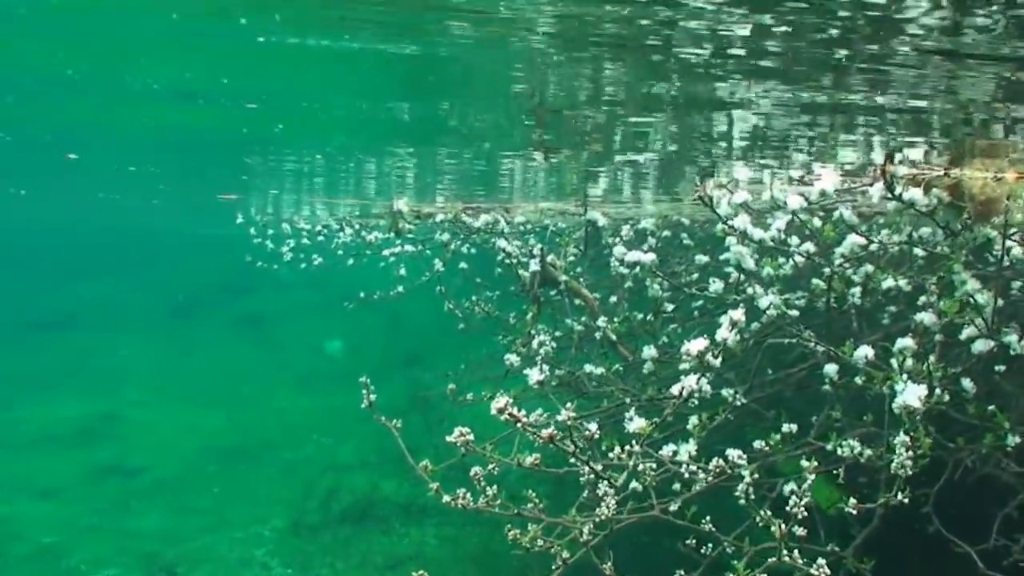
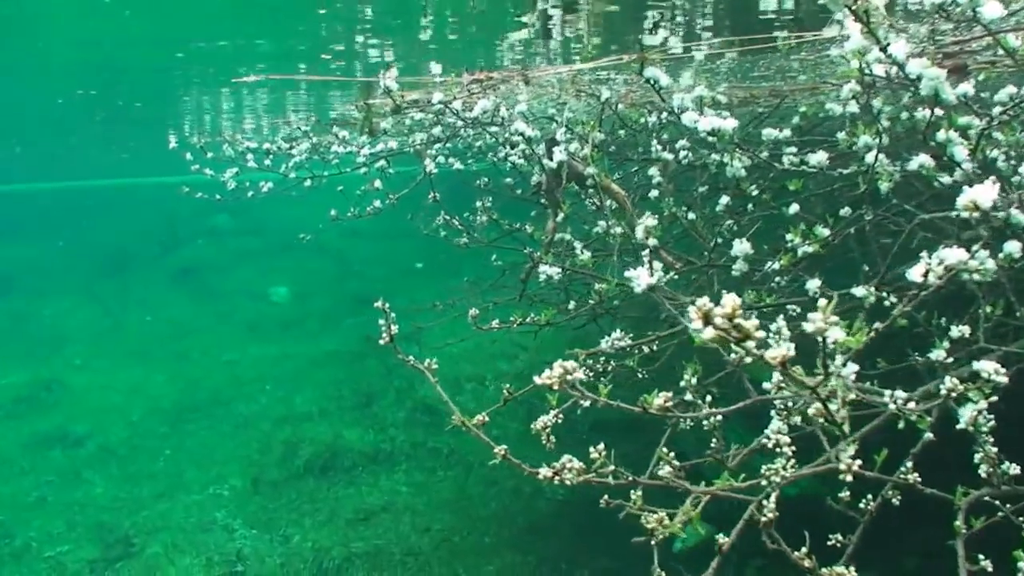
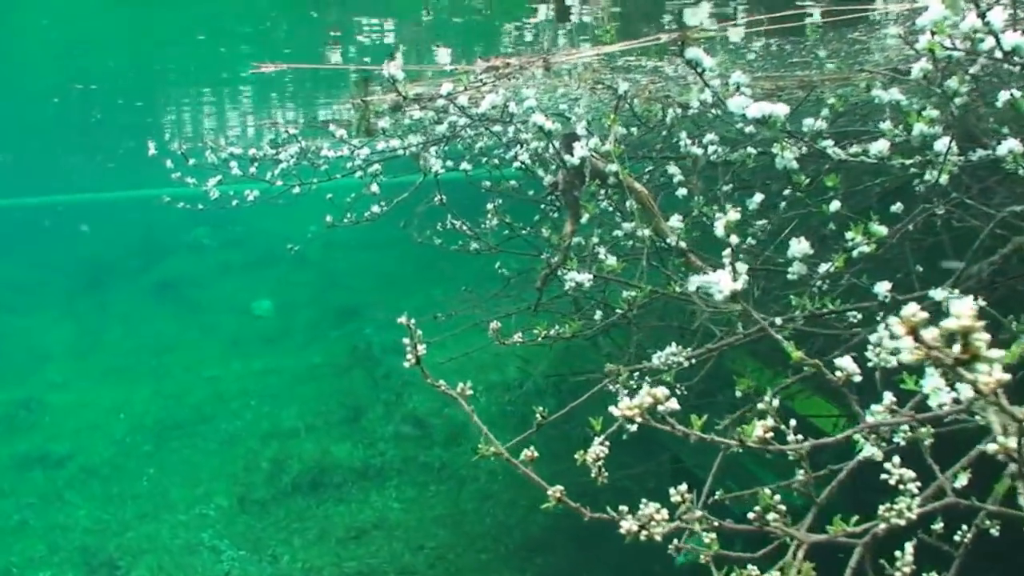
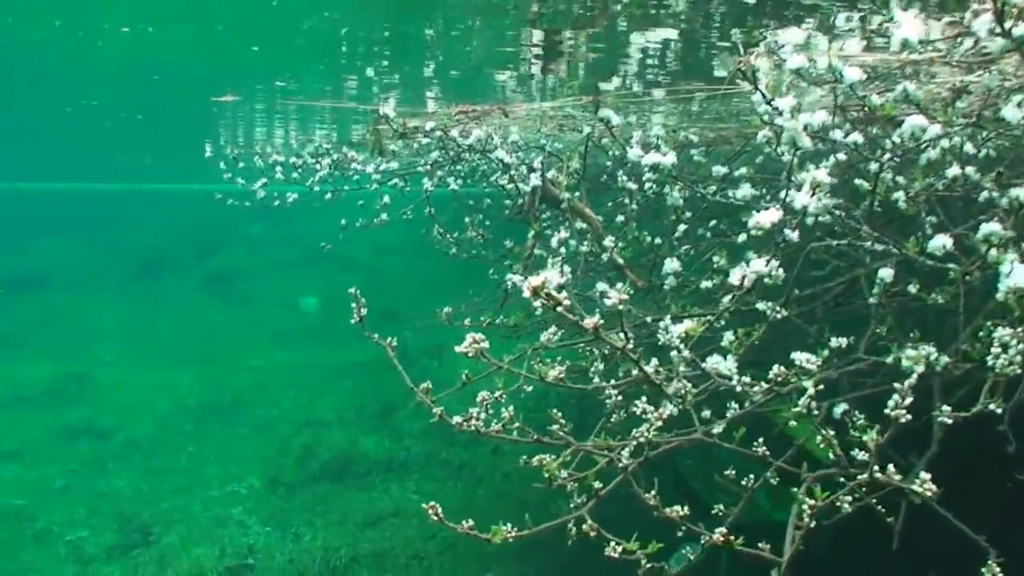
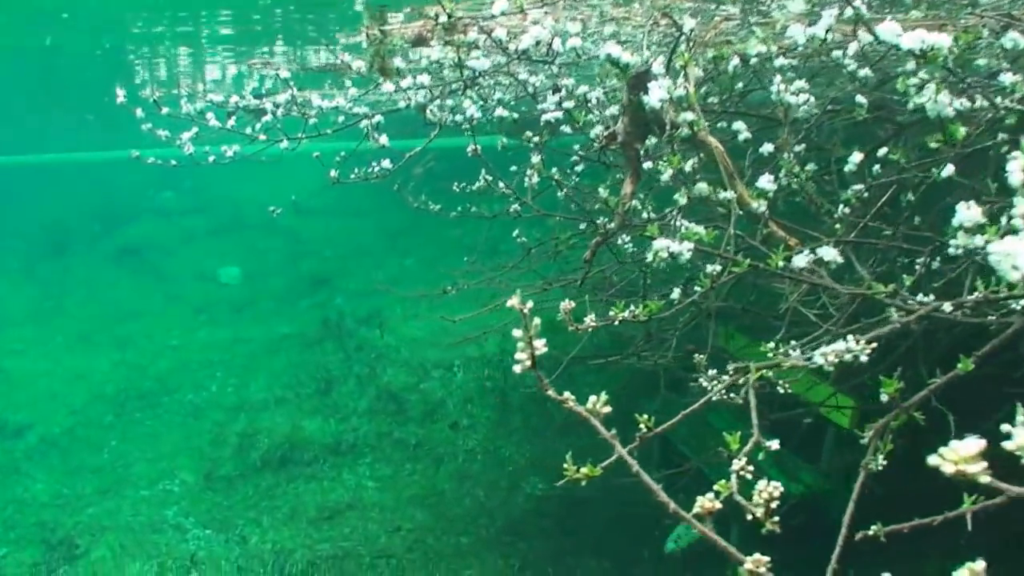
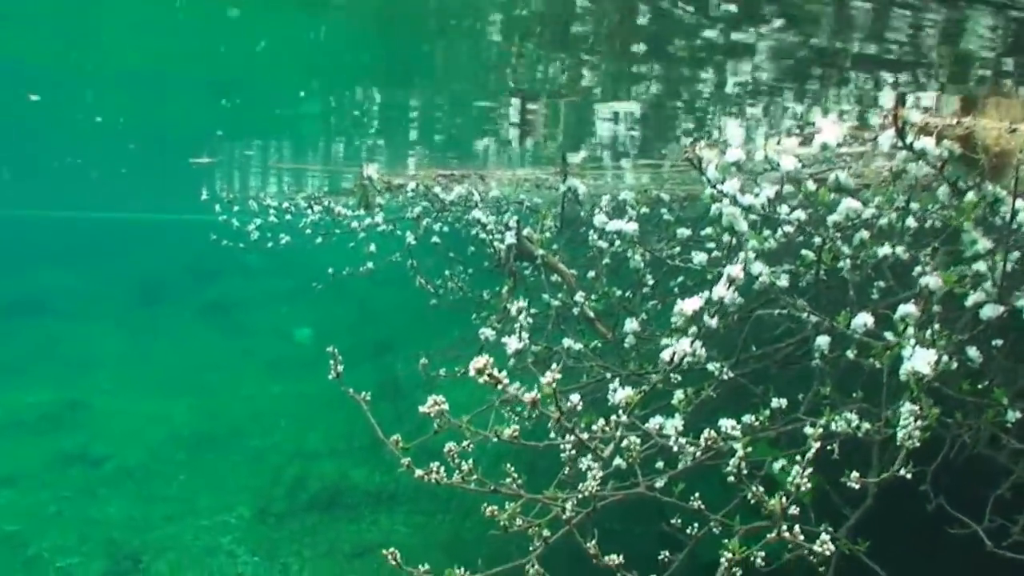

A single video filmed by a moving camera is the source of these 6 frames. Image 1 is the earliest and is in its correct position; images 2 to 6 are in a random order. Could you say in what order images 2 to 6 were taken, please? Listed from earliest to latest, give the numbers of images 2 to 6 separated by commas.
6, 4, 2, 3, 5
